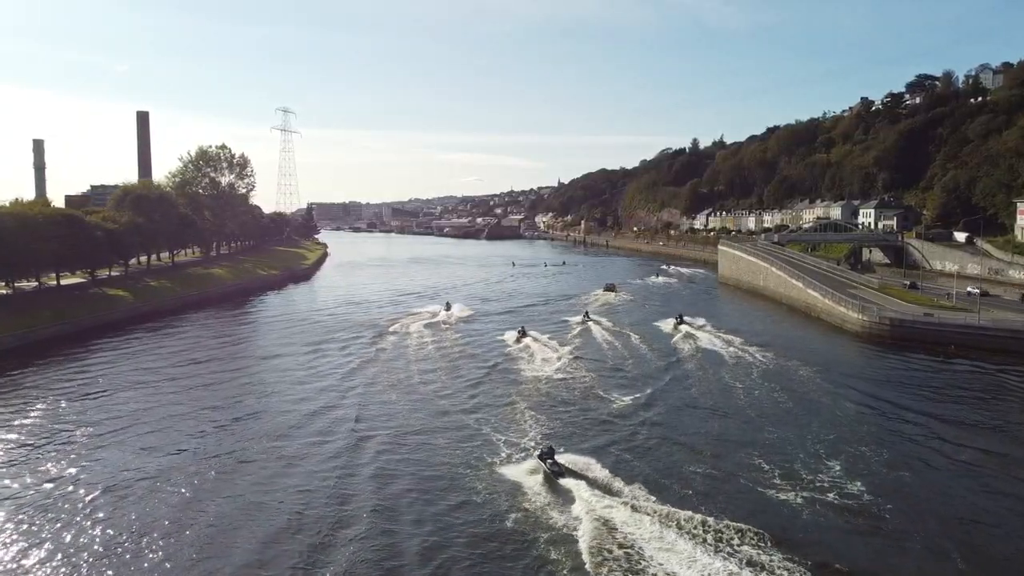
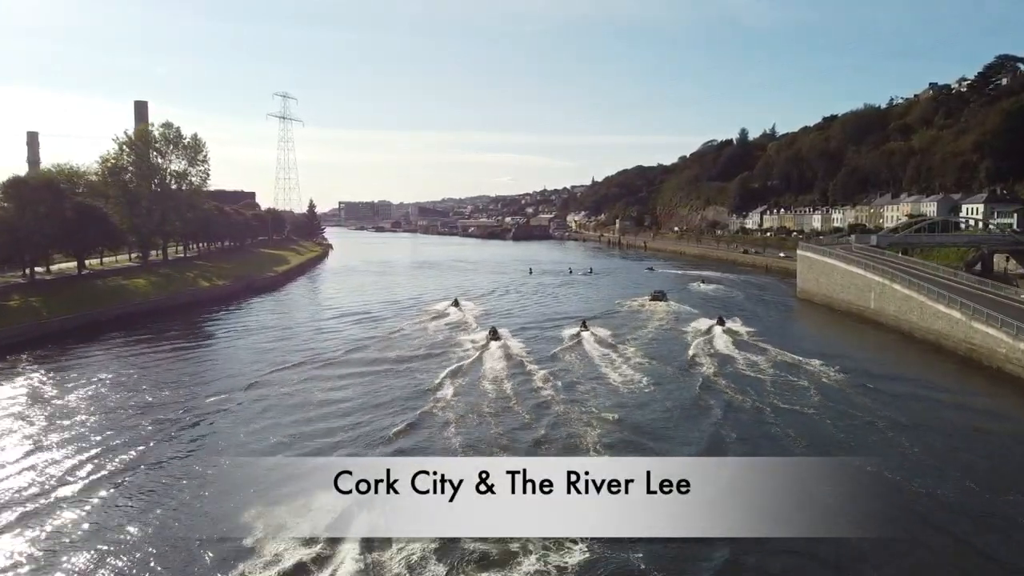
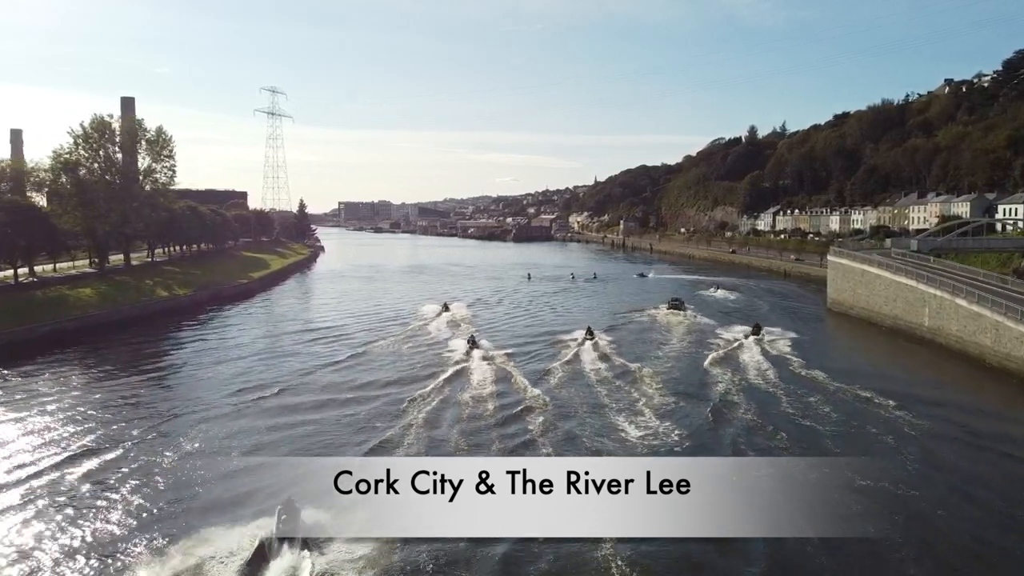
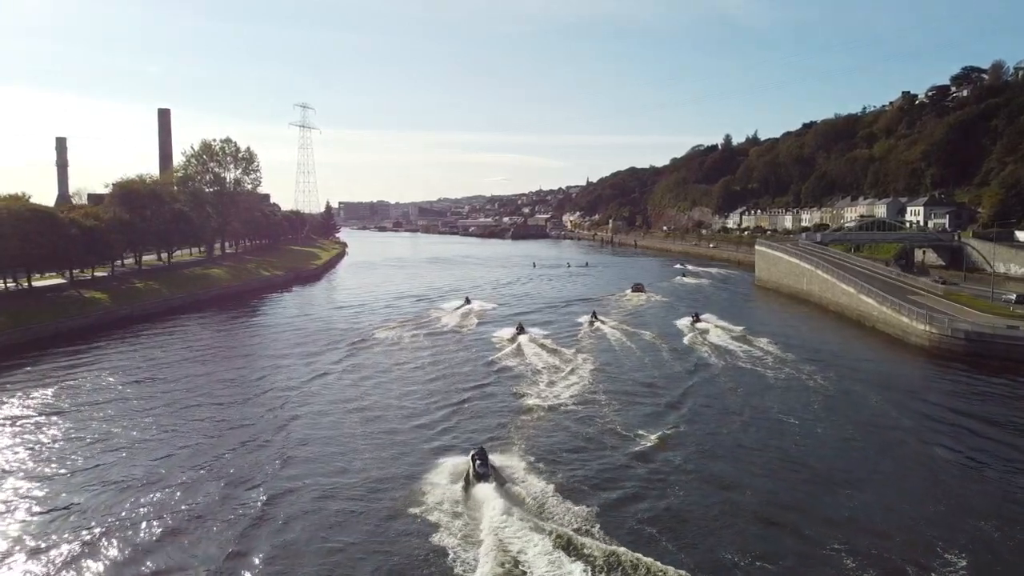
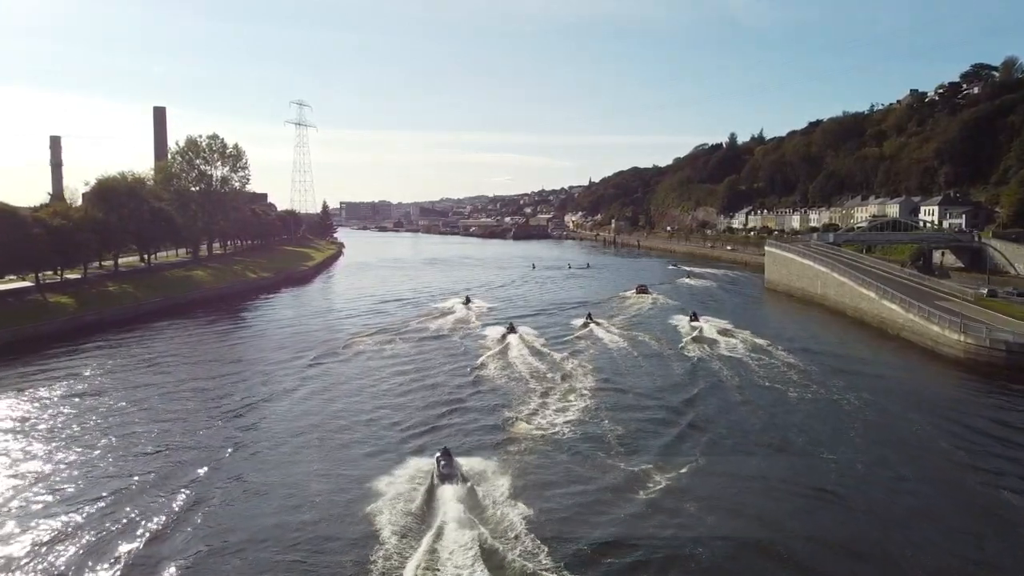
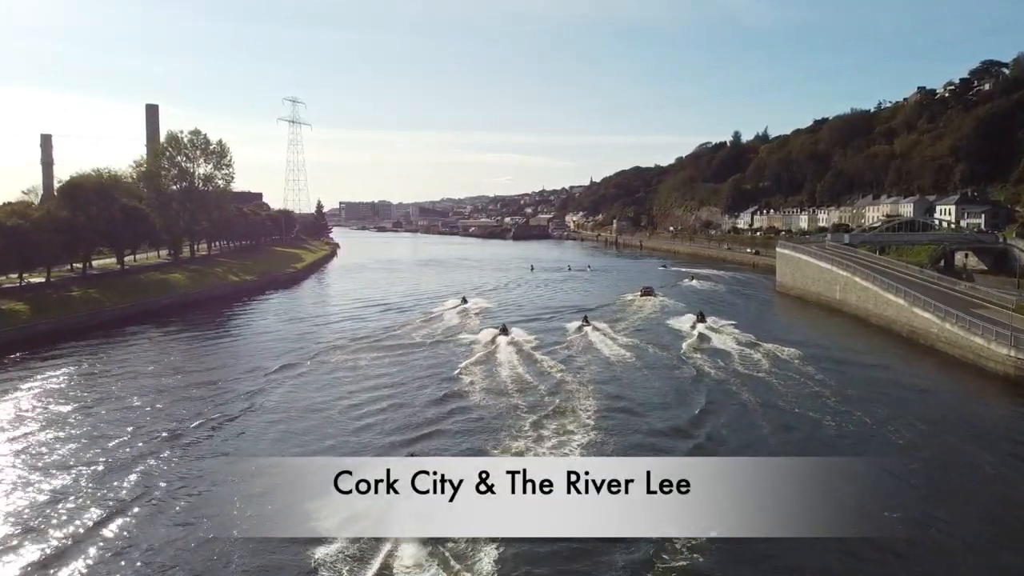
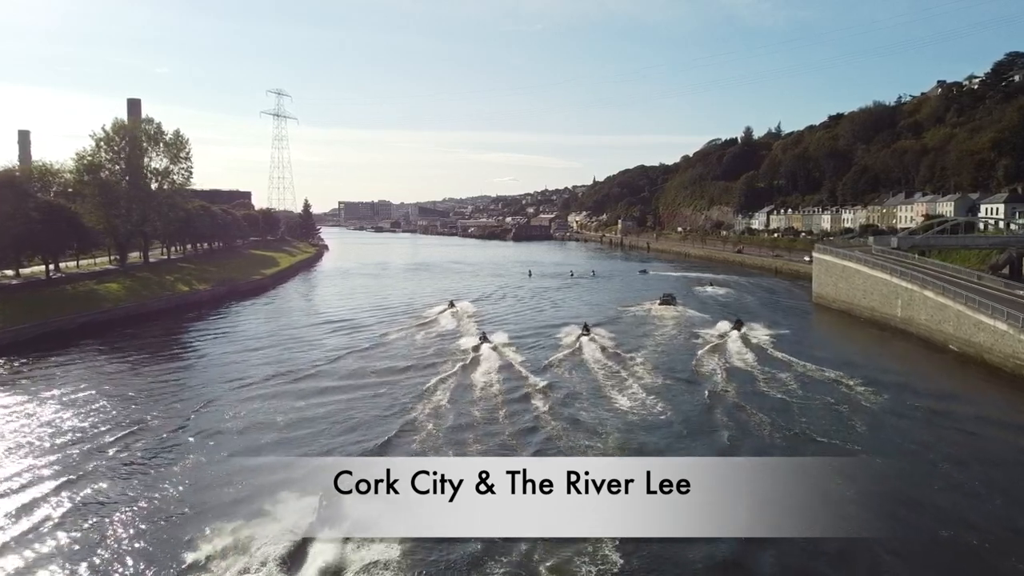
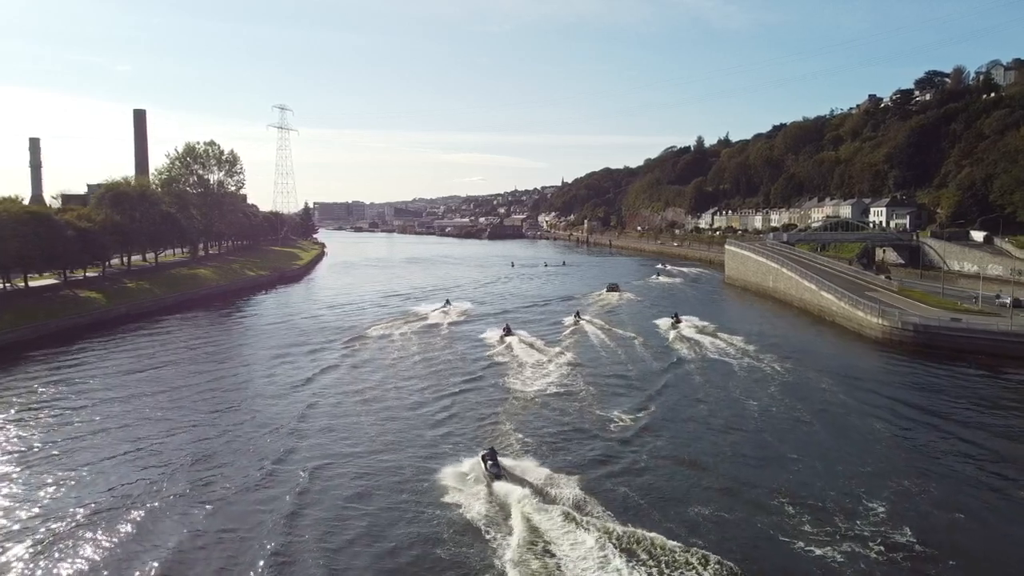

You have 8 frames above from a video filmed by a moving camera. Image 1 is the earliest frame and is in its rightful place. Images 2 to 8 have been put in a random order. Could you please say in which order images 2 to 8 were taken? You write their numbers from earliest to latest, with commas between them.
8, 4, 5, 6, 2, 7, 3
